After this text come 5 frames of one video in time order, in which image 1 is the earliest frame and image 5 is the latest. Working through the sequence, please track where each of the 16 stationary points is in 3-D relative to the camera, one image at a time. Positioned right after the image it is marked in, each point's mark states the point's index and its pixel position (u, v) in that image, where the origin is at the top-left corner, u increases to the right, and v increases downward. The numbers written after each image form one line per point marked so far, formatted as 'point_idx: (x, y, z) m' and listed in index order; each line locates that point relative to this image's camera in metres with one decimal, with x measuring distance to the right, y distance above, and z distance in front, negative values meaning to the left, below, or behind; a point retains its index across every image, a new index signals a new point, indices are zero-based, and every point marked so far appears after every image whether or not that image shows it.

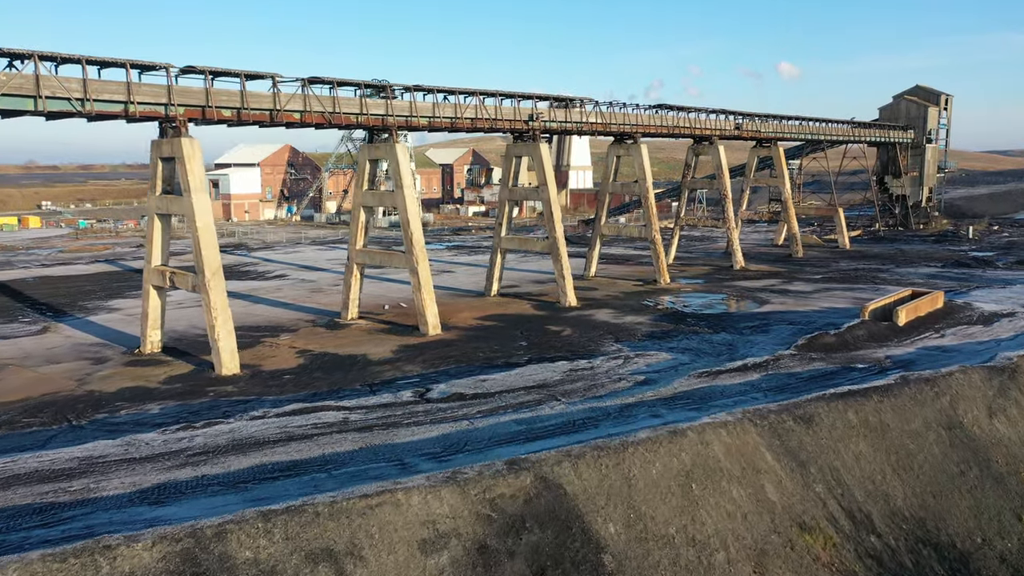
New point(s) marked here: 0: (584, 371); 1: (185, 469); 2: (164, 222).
0: (+1.4, -1.6, +15.5) m
1: (-3.9, -2.2, +9.8) m
2: (-8.1, +1.6, +19.0) m
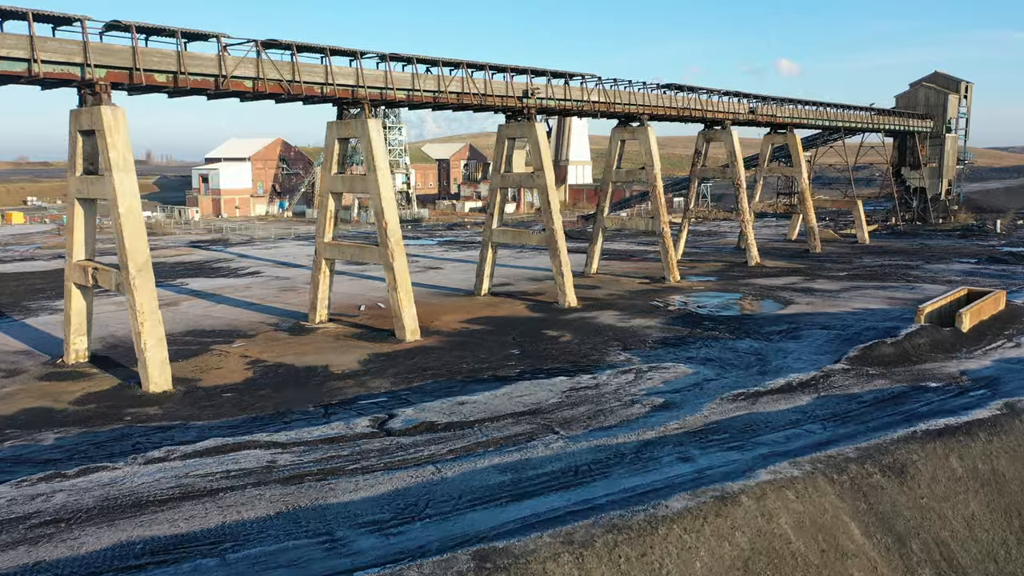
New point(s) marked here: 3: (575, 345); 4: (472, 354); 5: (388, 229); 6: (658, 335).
0: (+1.2, -1.6, +12.5) m
1: (-4.1, -2.2, +6.8) m
2: (-8.4, +1.6, +16.0) m
3: (+1.4, -1.3, +18.0) m
4: (-0.9, -1.4, +17.4) m
5: (-2.9, +1.4, +18.8) m
6: (+3.4, -1.1, +19.1) m
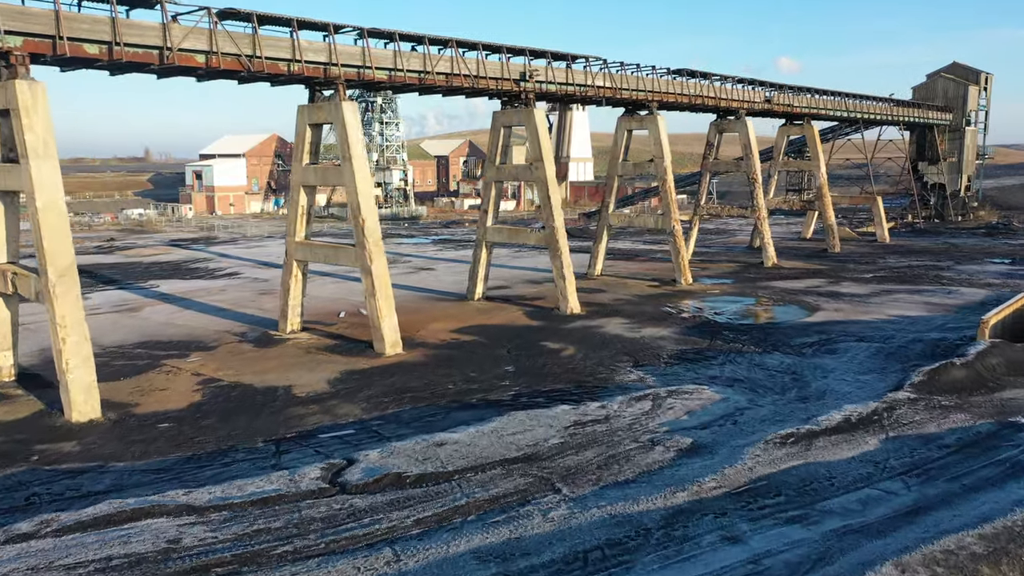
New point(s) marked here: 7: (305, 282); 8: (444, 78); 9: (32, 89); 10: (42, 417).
0: (+1.1, -1.7, +10.2) m
1: (-4.2, -2.3, +4.5) m
2: (-8.5, +1.4, +13.7) m
3: (+1.3, -1.4, +15.7) m
4: (-1.0, -1.5, +15.1) m
5: (-3.0, +1.2, +16.5) m
6: (+3.3, -1.2, +16.7) m
7: (-4.8, +0.1, +18.8) m
8: (-1.6, +5.0, +19.2) m
9: (-7.2, +3.0, +12.2) m
10: (-7.2, -2.0, +12.4) m
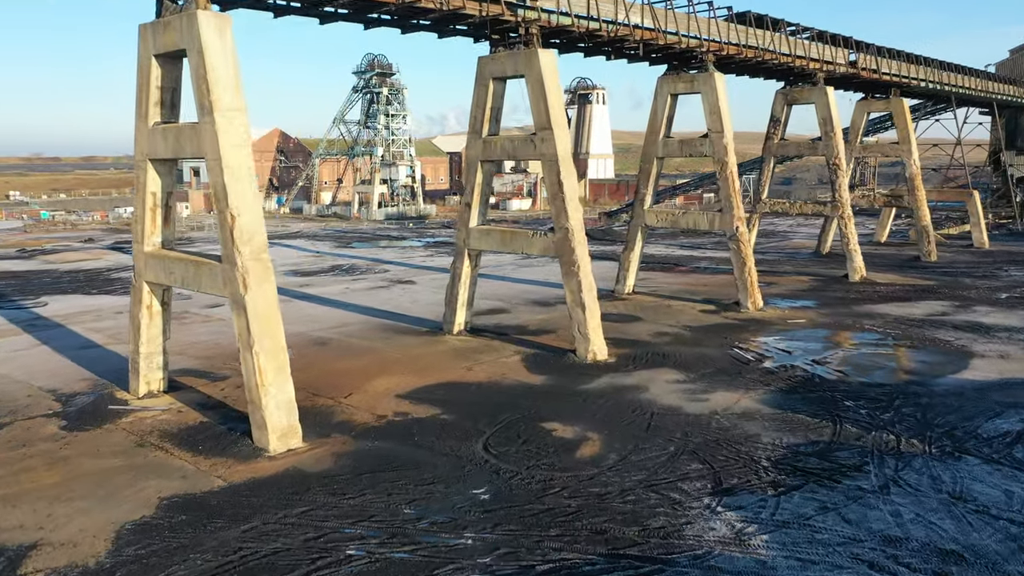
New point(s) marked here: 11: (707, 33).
0: (+0.7, -2.3, +3.0) m
1: (-4.7, -2.9, -2.6) m
2: (-8.8, +0.9, +6.8) m
3: (+1.0, -2.0, +8.6) m
4: (-1.2, -2.1, +8.0) m
5: (-3.2, +0.7, +9.4) m
6: (+3.1, -1.8, +9.5) m
7: (-5.0, -0.4, +11.7) m
8: (-1.8, +4.4, +12.1) m
9: (-7.5, +2.4, +5.2) m
10: (-7.5, -2.5, +5.4) m
11: (+4.4, +5.7, +18.4) m
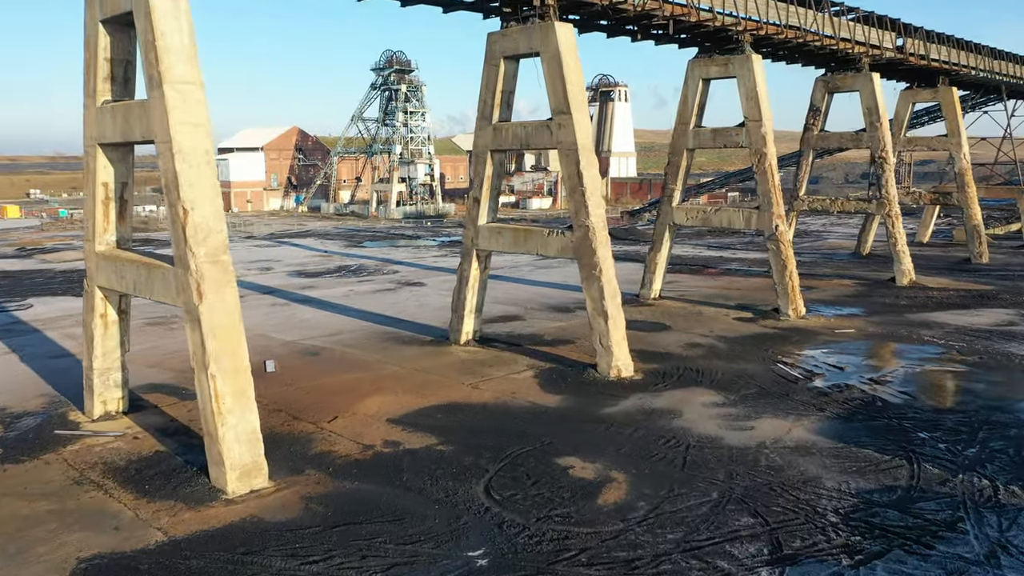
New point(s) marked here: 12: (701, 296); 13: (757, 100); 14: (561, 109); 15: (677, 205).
0: (+0.6, -2.4, +1.4) m
1: (-5.0, -3.0, -4.1) m
2: (-8.7, +0.9, +5.3) m
3: (+1.1, -2.1, +6.9) m
4: (-1.2, -2.2, +6.4) m
5: (-3.1, +0.6, +7.9) m
6: (+3.2, -1.9, +7.8) m
7: (-4.8, -0.5, +10.2) m
8: (-1.6, +4.3, +10.5) m
9: (-7.5, +2.4, +3.7) m
10: (-7.5, -2.6, +4.0) m
11: (+4.7, +5.6, +16.6) m
12: (+4.3, -0.2, +18.6) m
13: (+4.9, +3.8, +16.4) m
14: (+0.7, +2.6, +11.9) m
15: (+3.6, +1.8, +17.9) m
